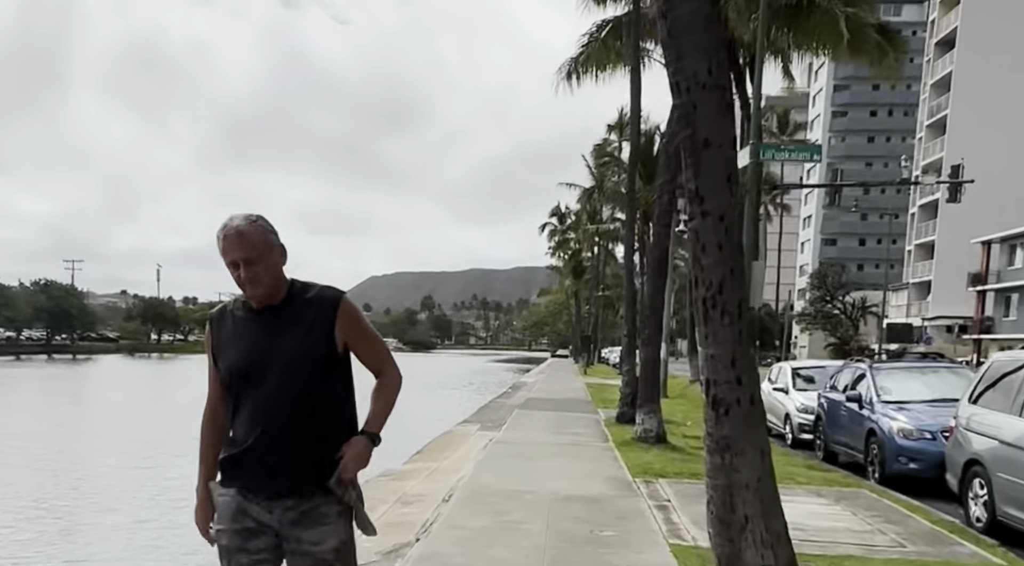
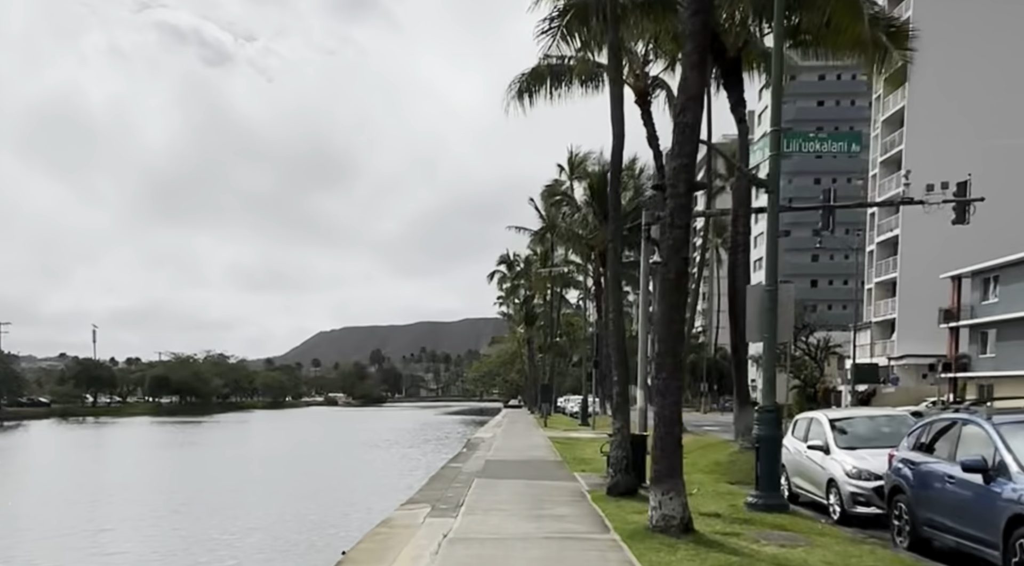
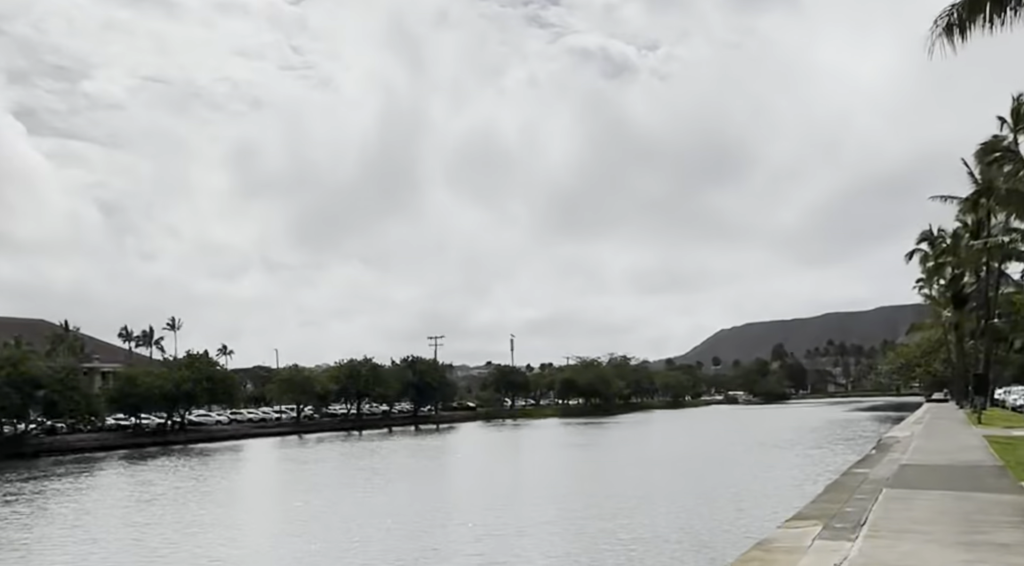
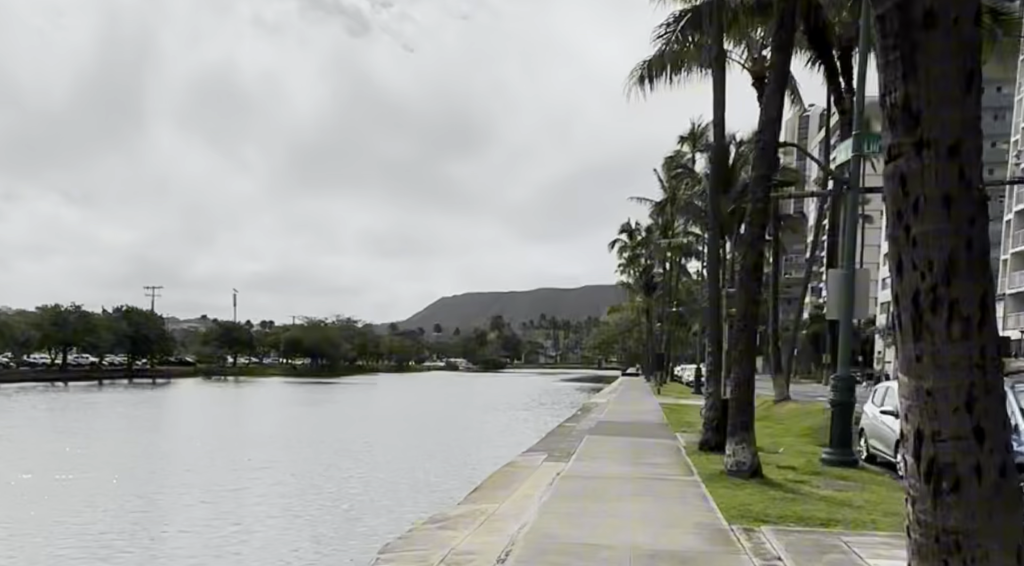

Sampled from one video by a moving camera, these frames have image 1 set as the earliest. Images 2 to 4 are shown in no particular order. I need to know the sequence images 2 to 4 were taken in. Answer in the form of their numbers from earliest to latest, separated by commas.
4, 2, 3
